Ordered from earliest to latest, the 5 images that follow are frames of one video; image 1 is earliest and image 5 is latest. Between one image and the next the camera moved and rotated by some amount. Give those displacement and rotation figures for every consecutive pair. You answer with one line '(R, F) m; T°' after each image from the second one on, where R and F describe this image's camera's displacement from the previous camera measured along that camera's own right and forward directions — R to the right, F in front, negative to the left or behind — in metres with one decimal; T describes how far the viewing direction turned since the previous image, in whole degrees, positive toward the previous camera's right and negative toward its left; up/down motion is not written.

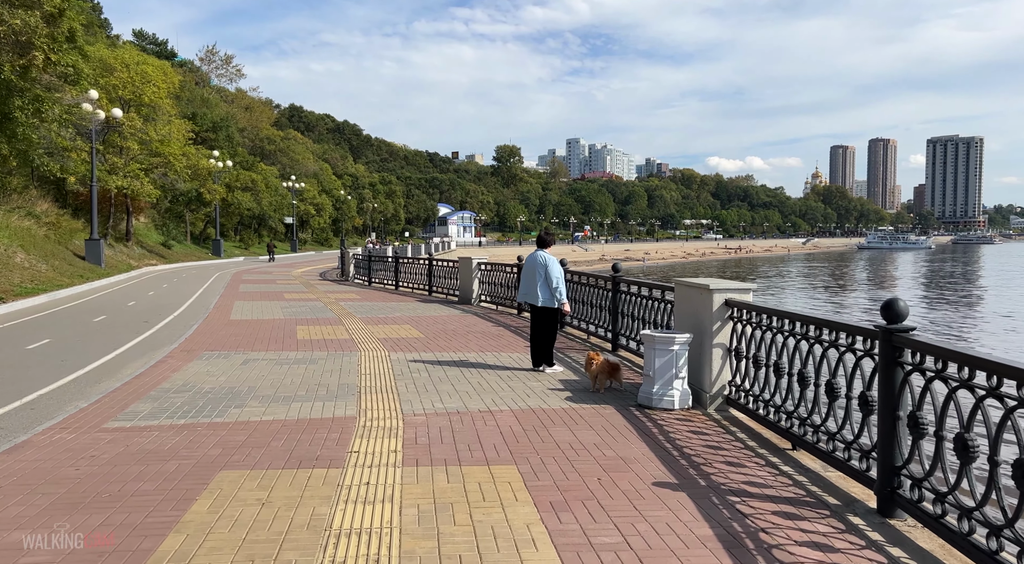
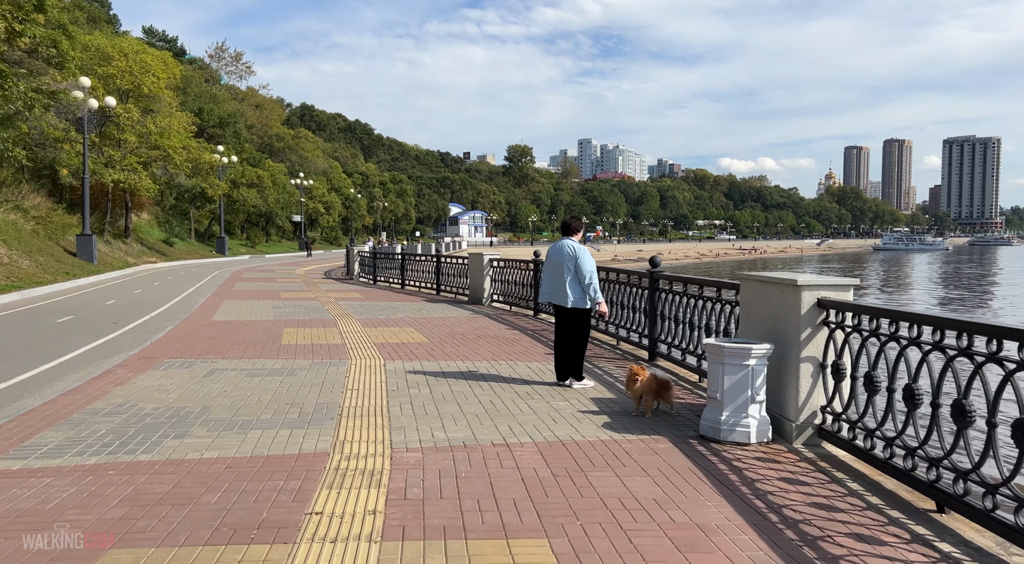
(-0.1, +1.7) m; -1°
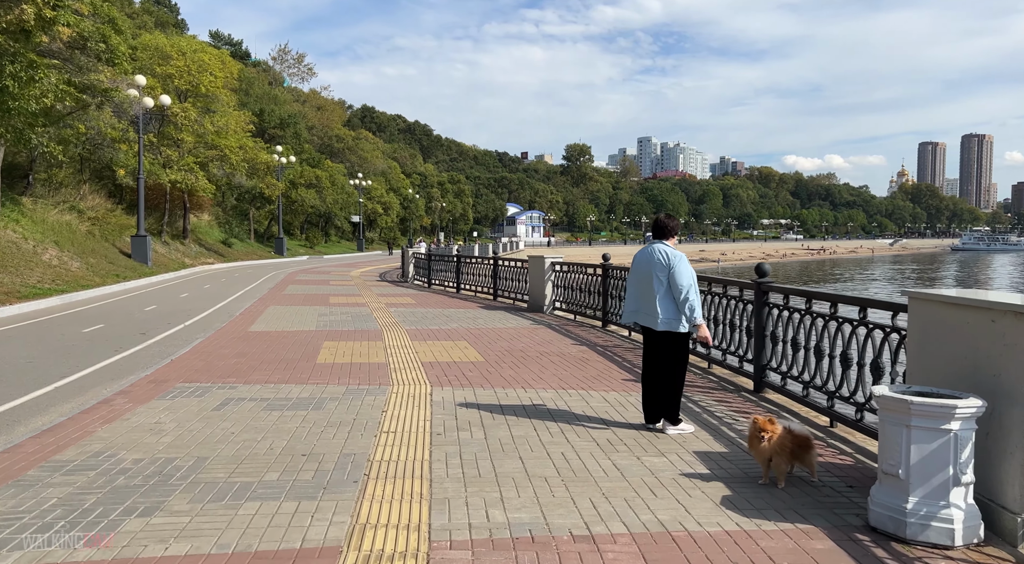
(-0.2, +1.6) m; -4°
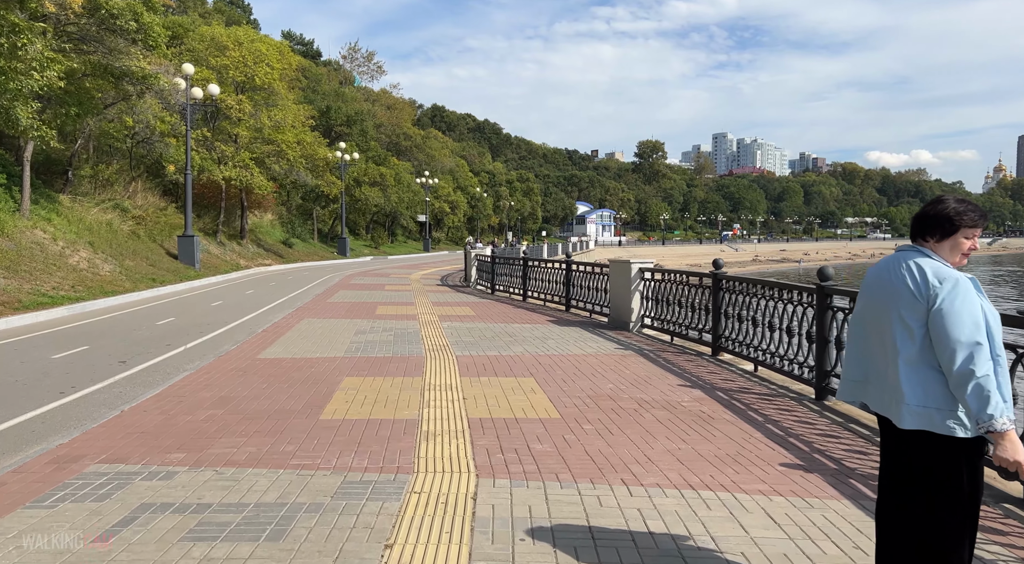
(-0.2, +2.9) m; -5°
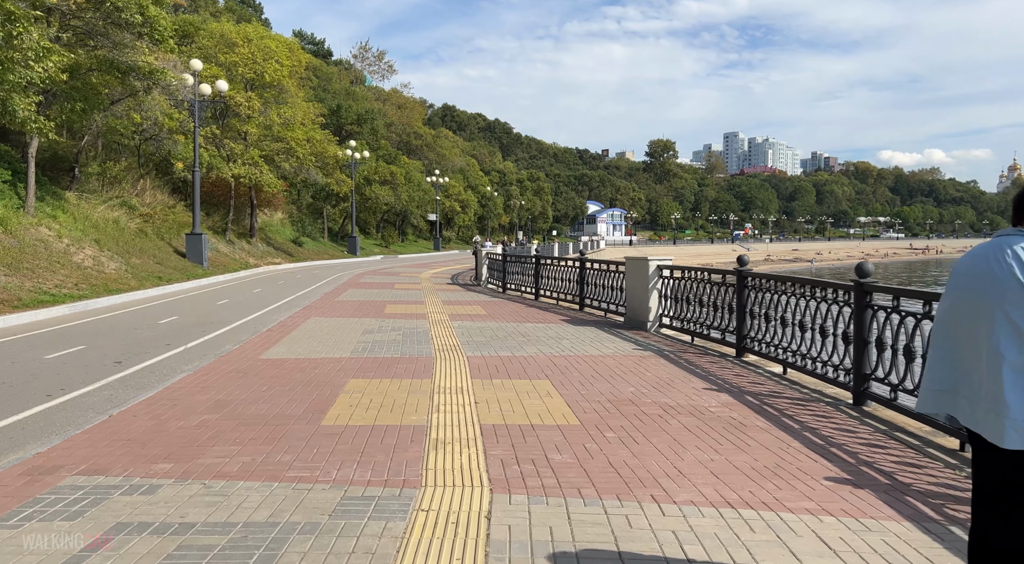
(0.0, +0.5) m; -1°
